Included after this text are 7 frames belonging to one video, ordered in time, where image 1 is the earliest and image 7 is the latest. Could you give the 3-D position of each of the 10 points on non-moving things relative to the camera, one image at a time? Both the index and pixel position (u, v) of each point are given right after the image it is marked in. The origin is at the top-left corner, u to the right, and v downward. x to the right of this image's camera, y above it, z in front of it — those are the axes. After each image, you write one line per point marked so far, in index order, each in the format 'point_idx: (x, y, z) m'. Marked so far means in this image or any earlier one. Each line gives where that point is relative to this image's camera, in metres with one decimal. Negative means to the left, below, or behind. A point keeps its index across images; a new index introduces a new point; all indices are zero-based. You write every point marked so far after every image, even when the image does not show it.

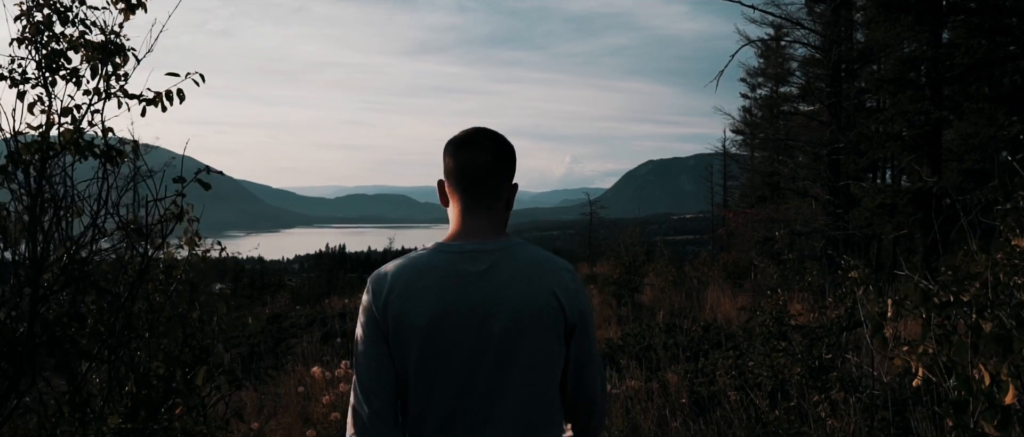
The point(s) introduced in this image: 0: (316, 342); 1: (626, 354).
0: (-2.6, -1.6, +9.7) m
1: (+1.2, -1.4, +7.8) m
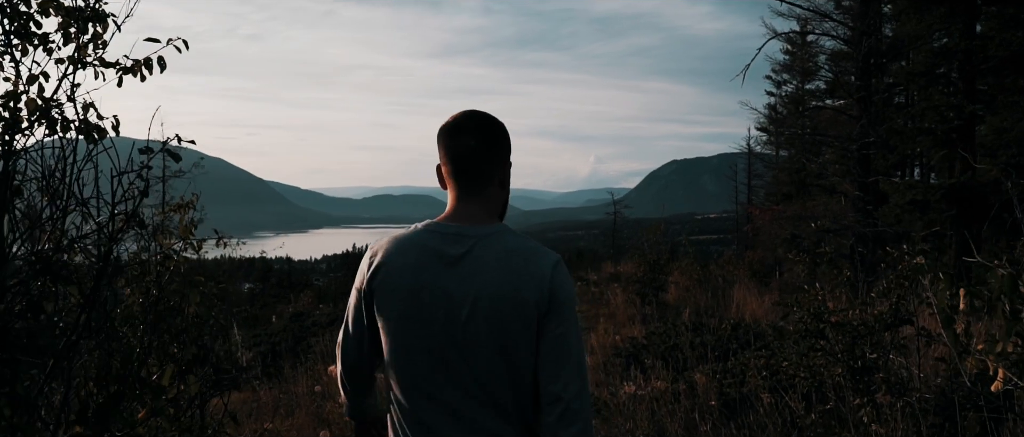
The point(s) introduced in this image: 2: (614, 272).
0: (-2.3, -1.6, +9.6) m
1: (+1.4, -1.4, +7.6) m
2: (+2.5, -1.3, +18.3) m
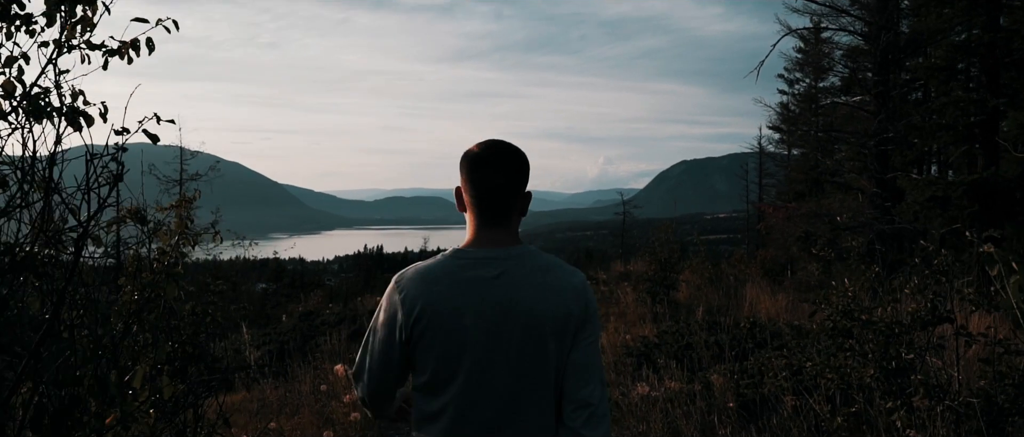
0: (-2.2, -1.5, +9.4) m
1: (+1.5, -1.3, +7.3) m
2: (+2.8, -1.3, +18.0) m
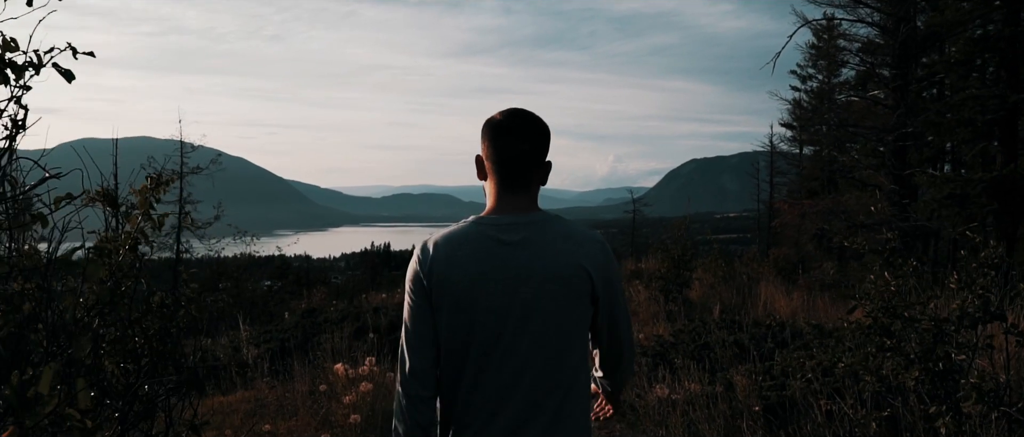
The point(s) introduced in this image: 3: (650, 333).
0: (-2.1, -1.5, +9.2) m
1: (+1.6, -1.3, +7.1) m
2: (+3.0, -1.2, +17.8) m
3: (+1.7, -1.4, +8.9) m
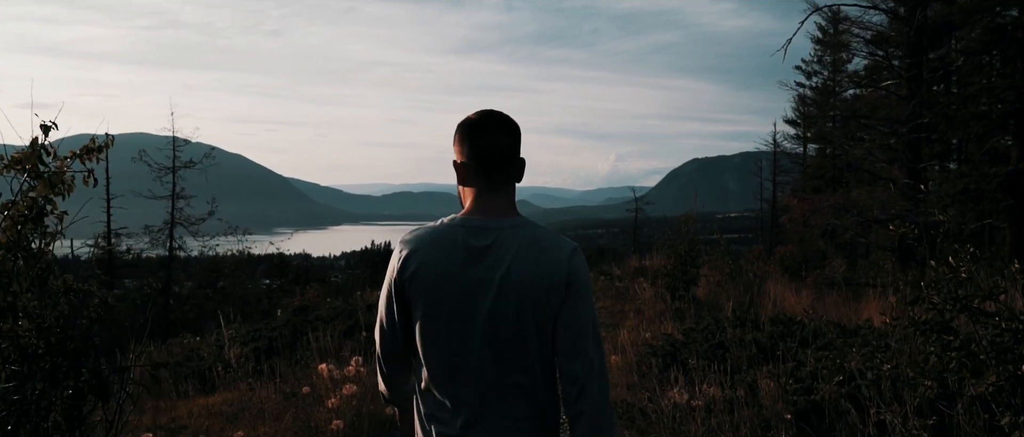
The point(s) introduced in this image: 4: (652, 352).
0: (-2.1, -1.4, +8.8) m
1: (+1.6, -1.2, +6.6) m
2: (+3.0, -1.1, +17.3) m
3: (+1.7, -1.3, +8.4) m
4: (+1.3, -1.3, +6.9) m
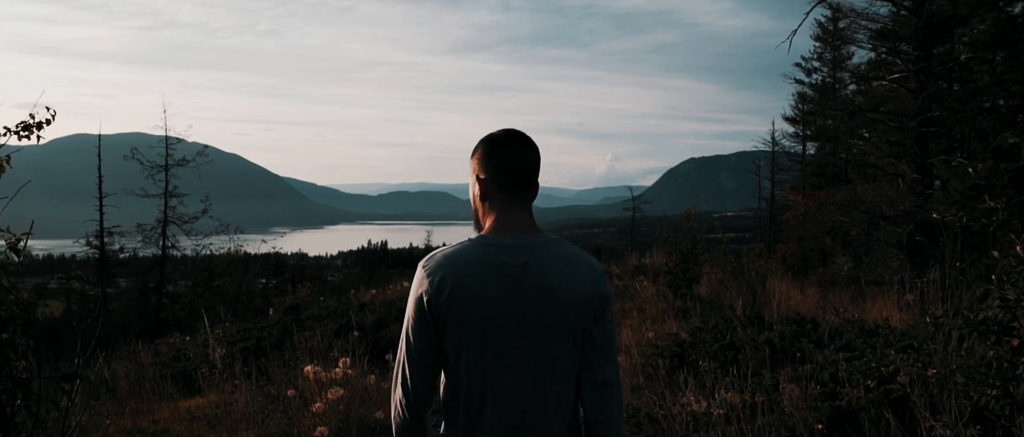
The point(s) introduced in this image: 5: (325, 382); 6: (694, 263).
0: (-2.1, -1.3, +8.4) m
1: (+1.6, -1.2, +6.3) m
2: (+2.9, -1.0, +17.0) m
3: (+1.6, -1.2, +8.1) m
4: (+1.3, -1.2, +6.6) m
5: (-1.5, -1.4, +6.1) m
6: (+3.0, -0.7, +12.1) m
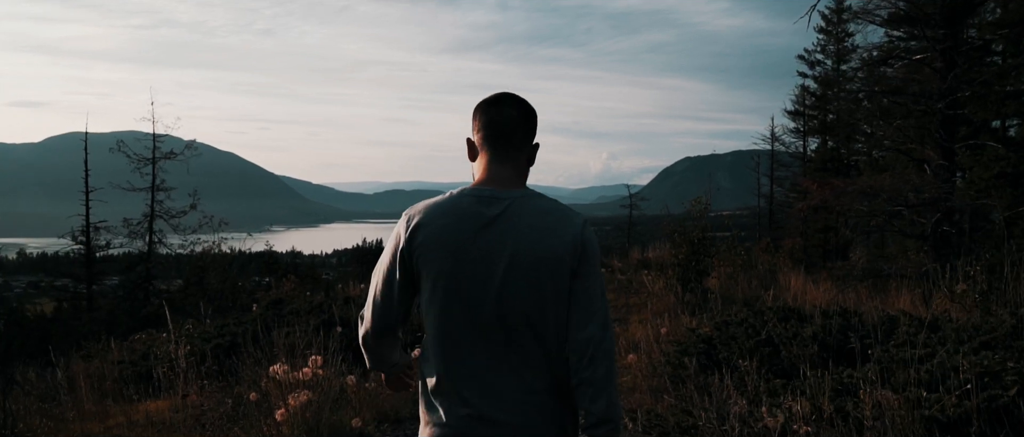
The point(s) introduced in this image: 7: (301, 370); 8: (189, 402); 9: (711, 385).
0: (-2.1, -1.2, +7.6) m
1: (+1.6, -1.0, +5.5) m
2: (+2.9, -0.9, +16.2) m
3: (+1.6, -1.1, +7.3) m
4: (+1.3, -1.0, +5.8) m
5: (-1.5, -1.2, +5.3) m
6: (+3.0, -0.6, +11.3) m
7: (-1.5, -1.1, +5.4) m
8: (-2.5, -1.4, +5.7) m
9: (+1.3, -1.1, +5.2) m
